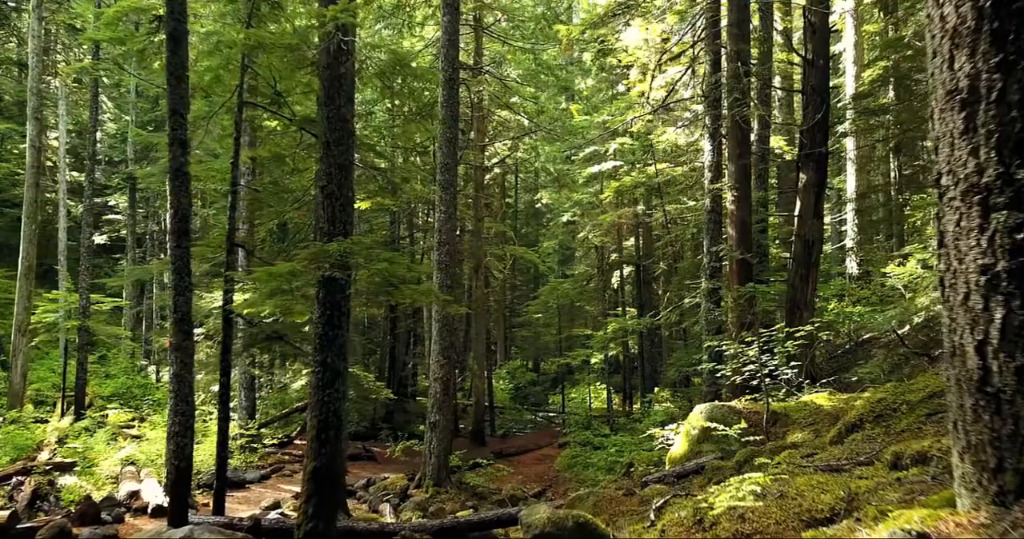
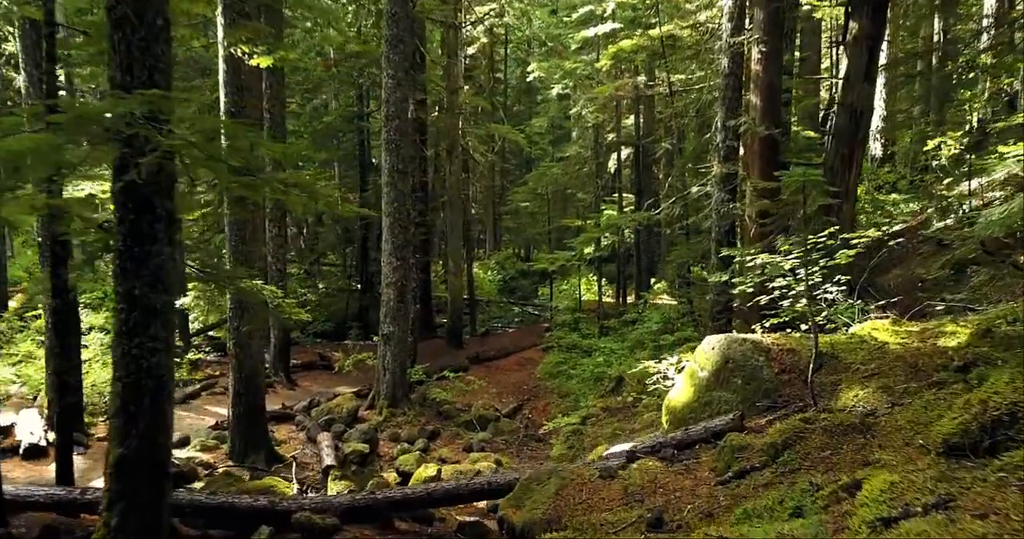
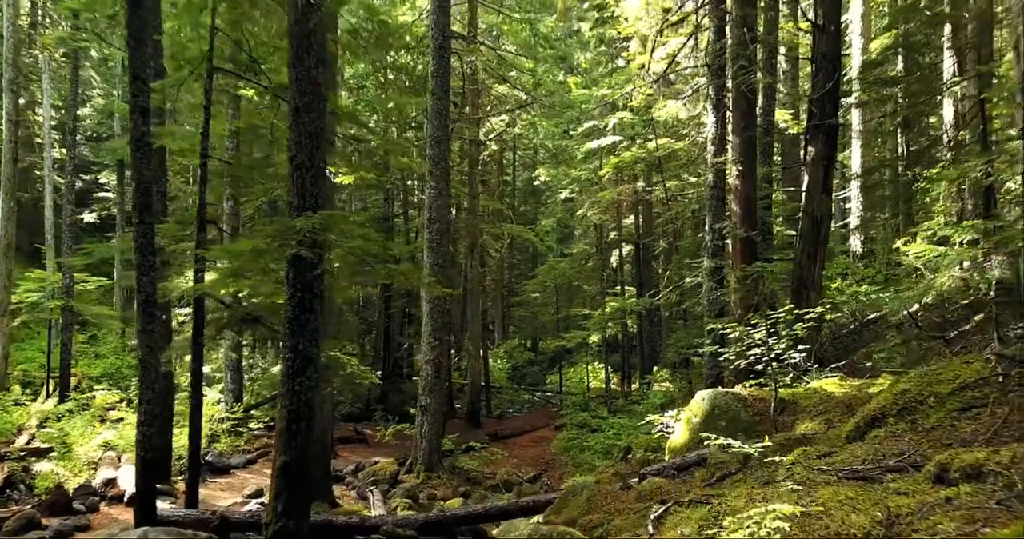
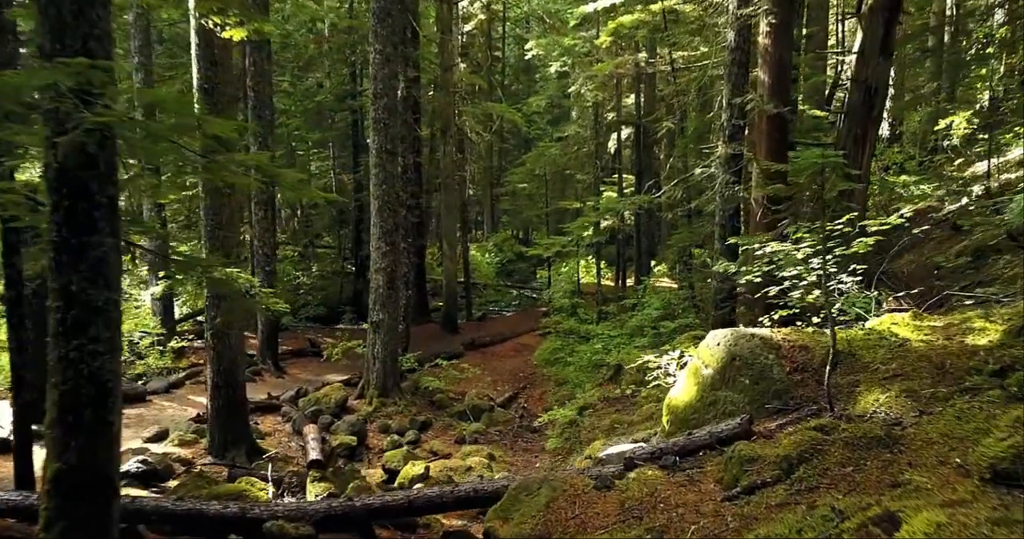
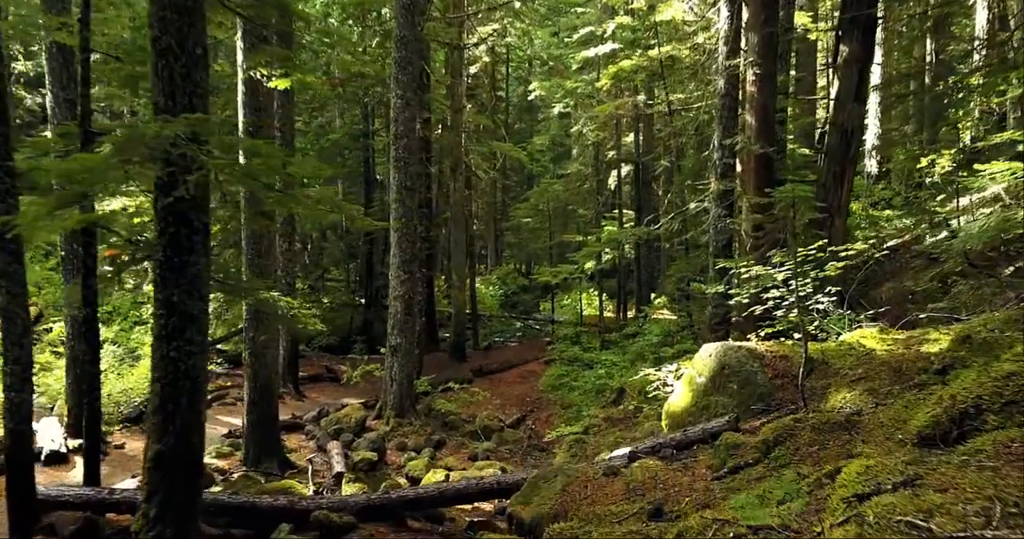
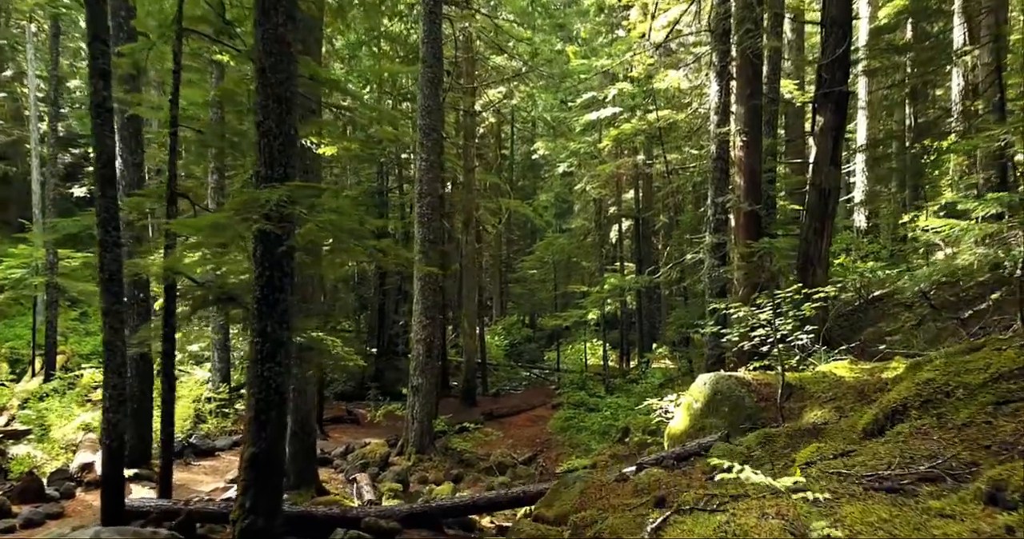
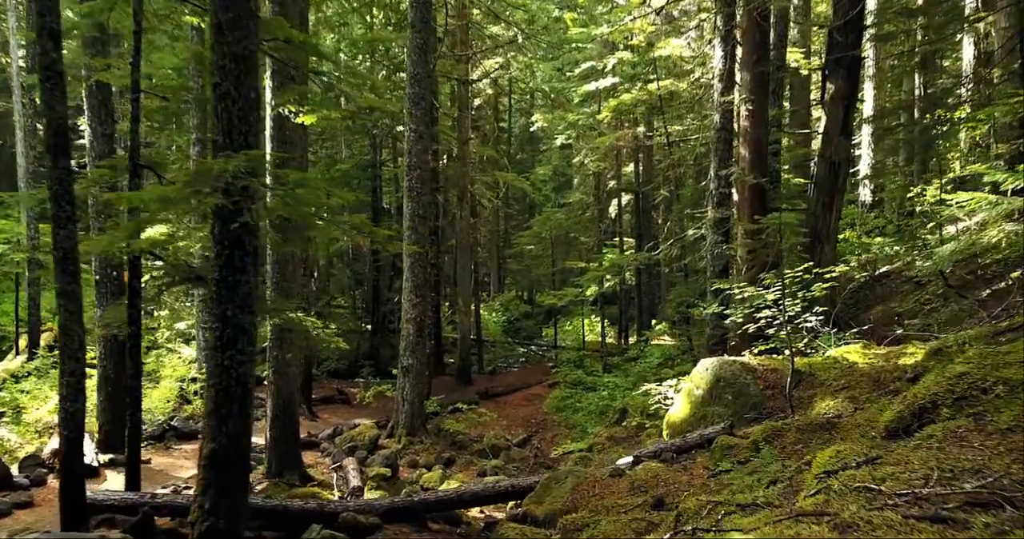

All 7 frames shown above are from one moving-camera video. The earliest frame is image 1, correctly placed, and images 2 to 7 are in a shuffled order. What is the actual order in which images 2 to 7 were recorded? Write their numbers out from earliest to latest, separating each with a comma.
3, 6, 7, 5, 2, 4
